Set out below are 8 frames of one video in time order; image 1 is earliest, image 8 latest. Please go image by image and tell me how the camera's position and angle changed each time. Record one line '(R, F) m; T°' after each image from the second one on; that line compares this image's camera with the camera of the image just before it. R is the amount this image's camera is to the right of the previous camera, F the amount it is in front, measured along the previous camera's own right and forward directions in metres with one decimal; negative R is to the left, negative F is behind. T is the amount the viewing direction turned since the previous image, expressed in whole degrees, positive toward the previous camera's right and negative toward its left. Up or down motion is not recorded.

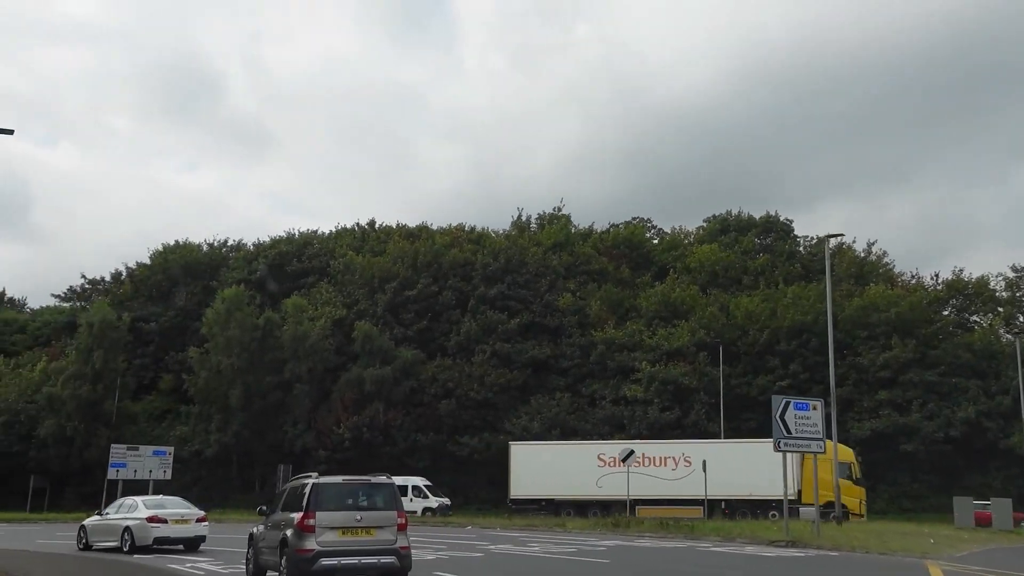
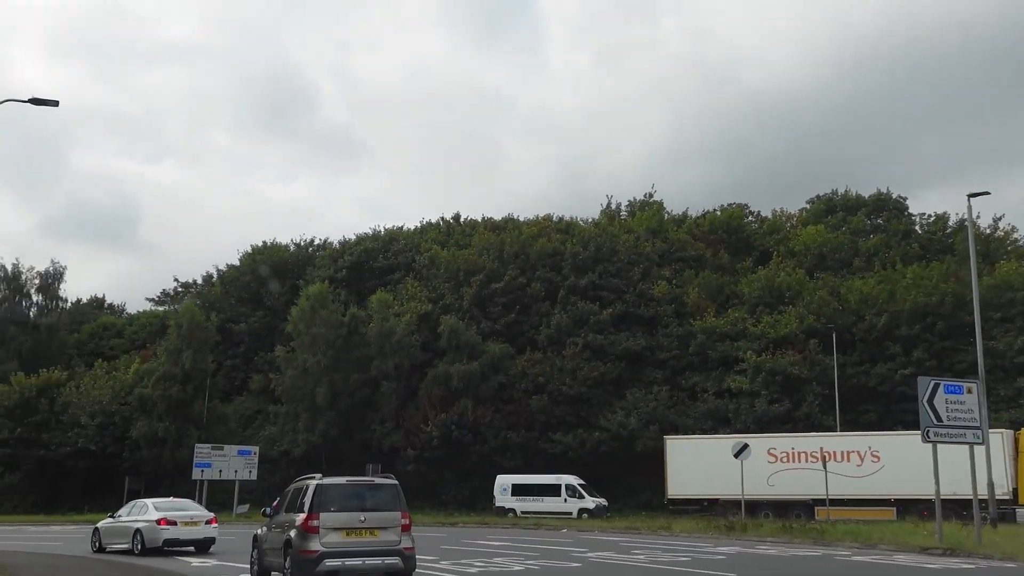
(-0.1, +3.0) m; -6°
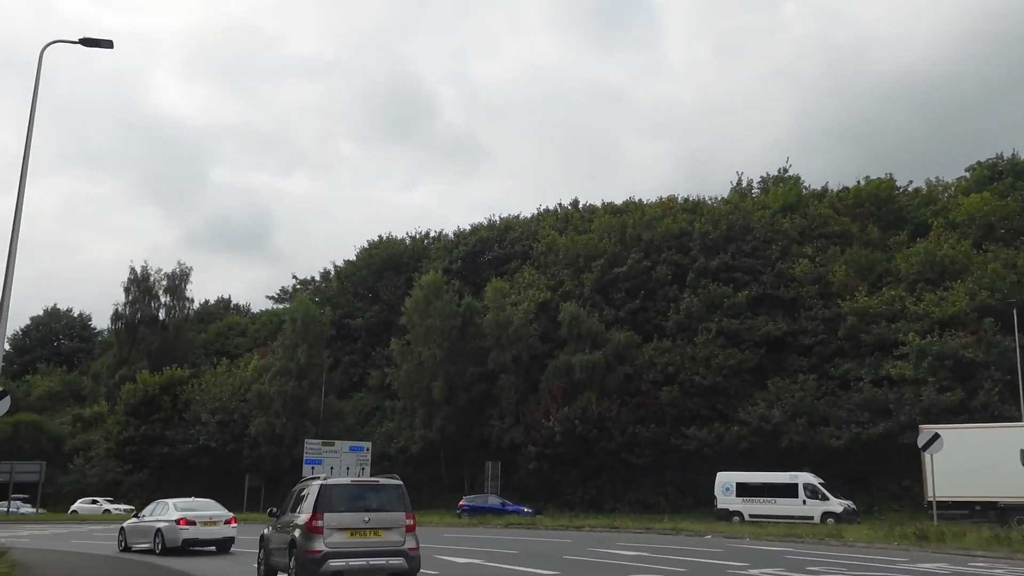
(-0.2, +4.0) m; -8°
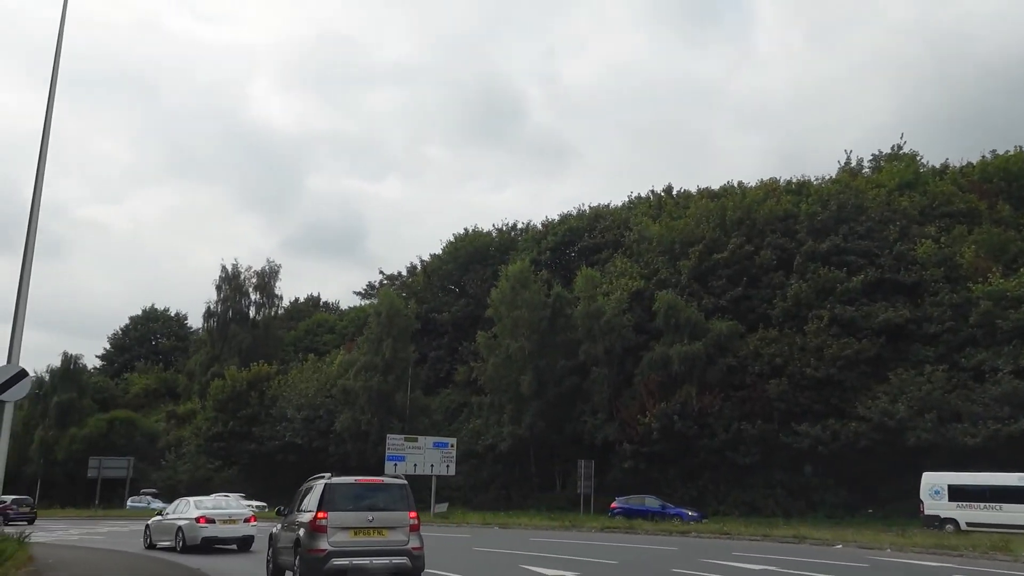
(-0.1, +3.0) m; -6°
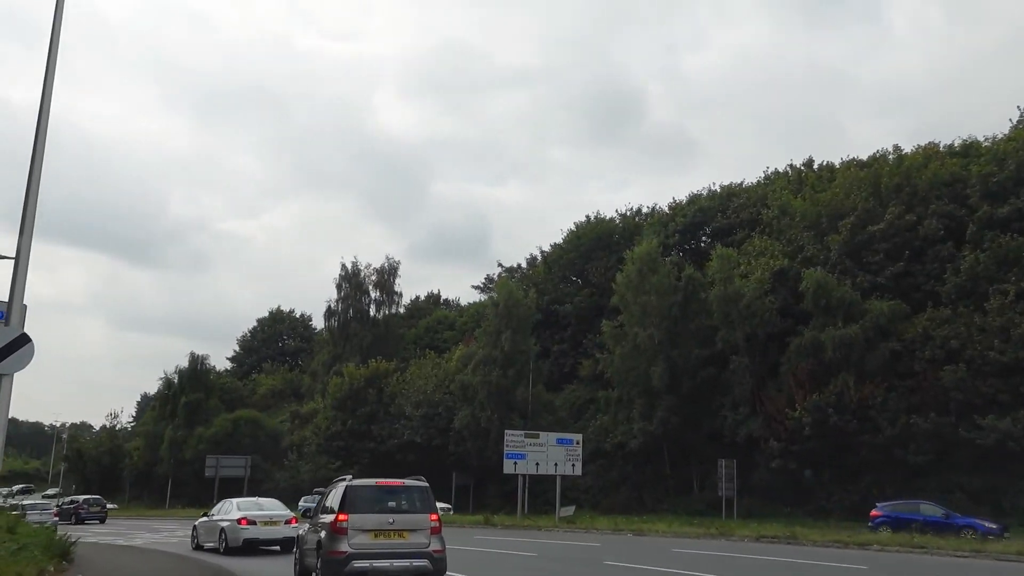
(-0.2, +4.2) m; -8°
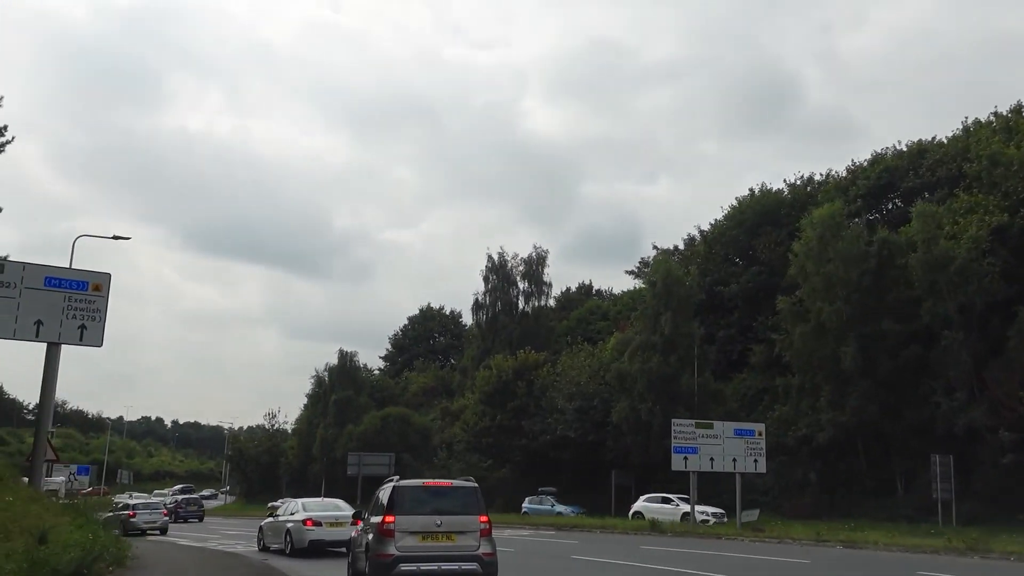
(-0.3, +5.3) m; -10°
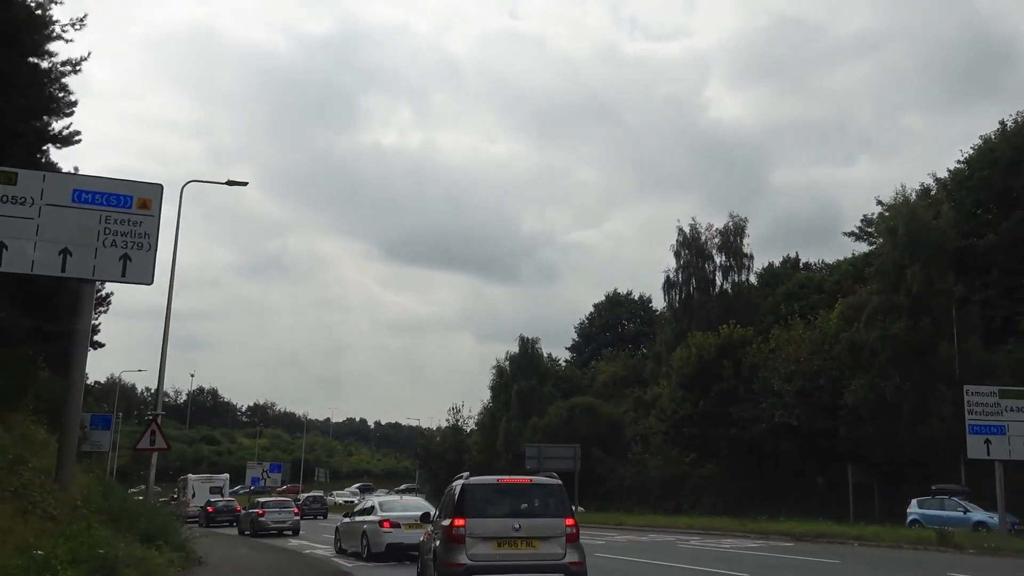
(-0.5, +7.6) m; -12°
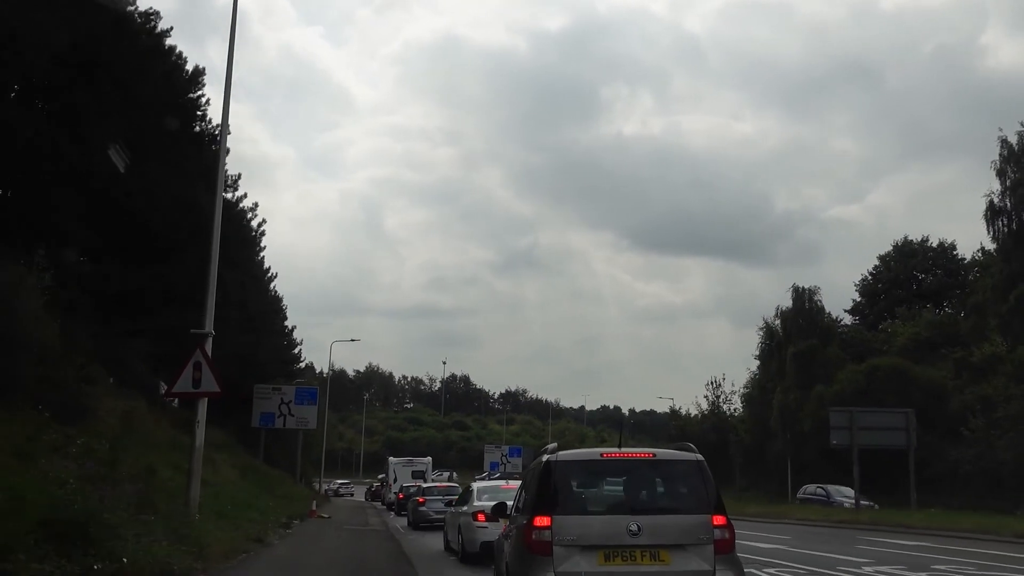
(-1.0, +12.3) m; -16°
